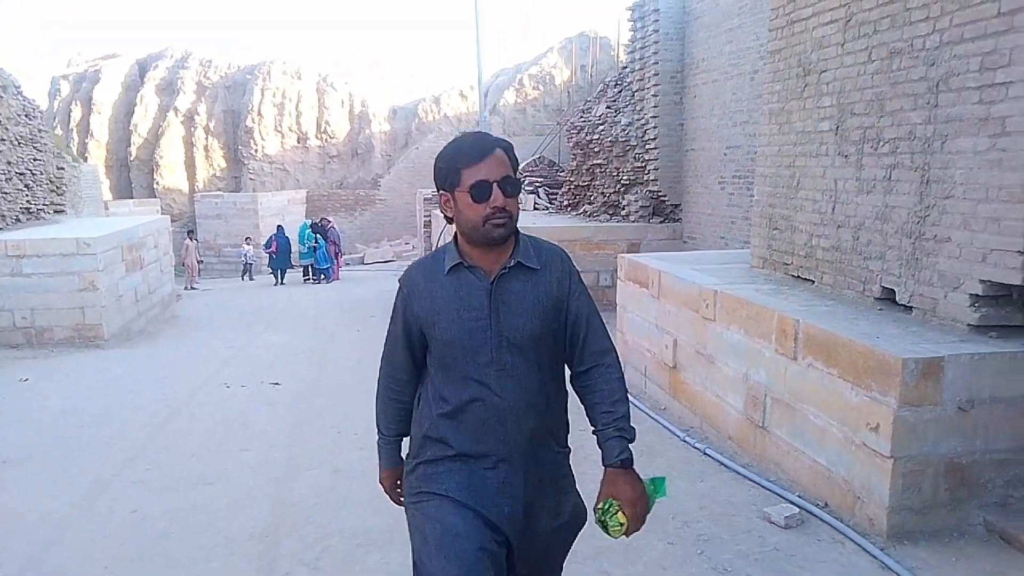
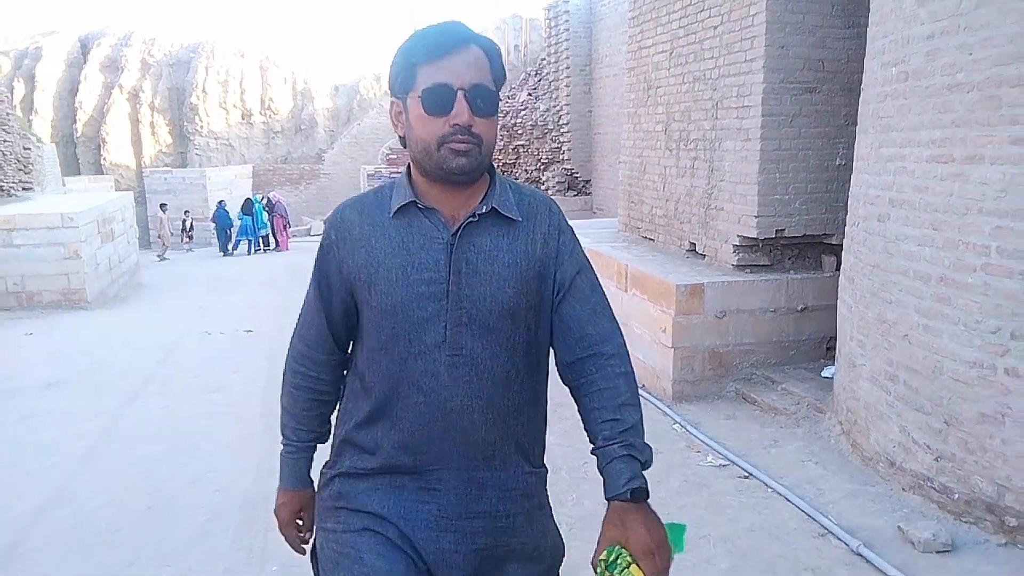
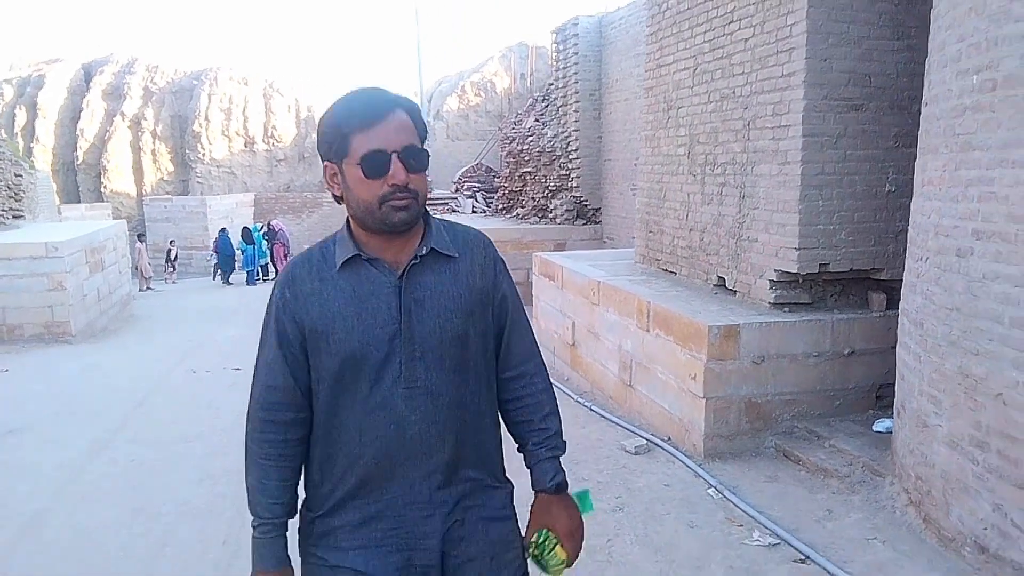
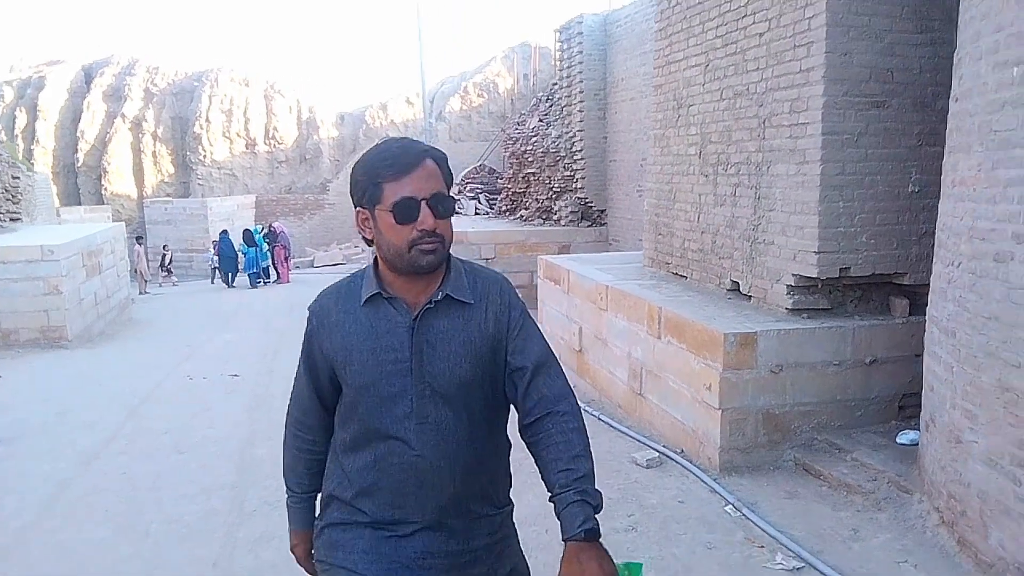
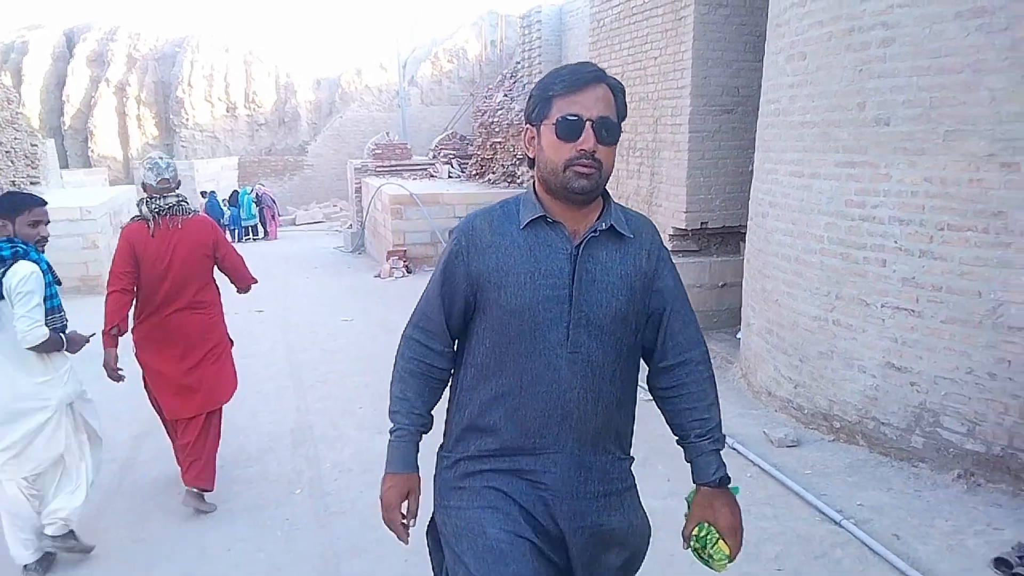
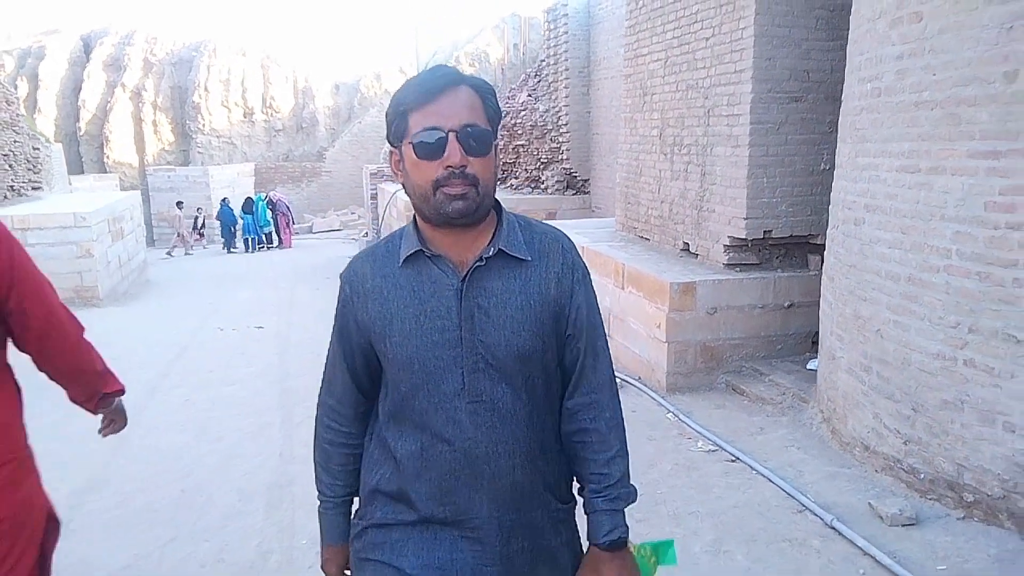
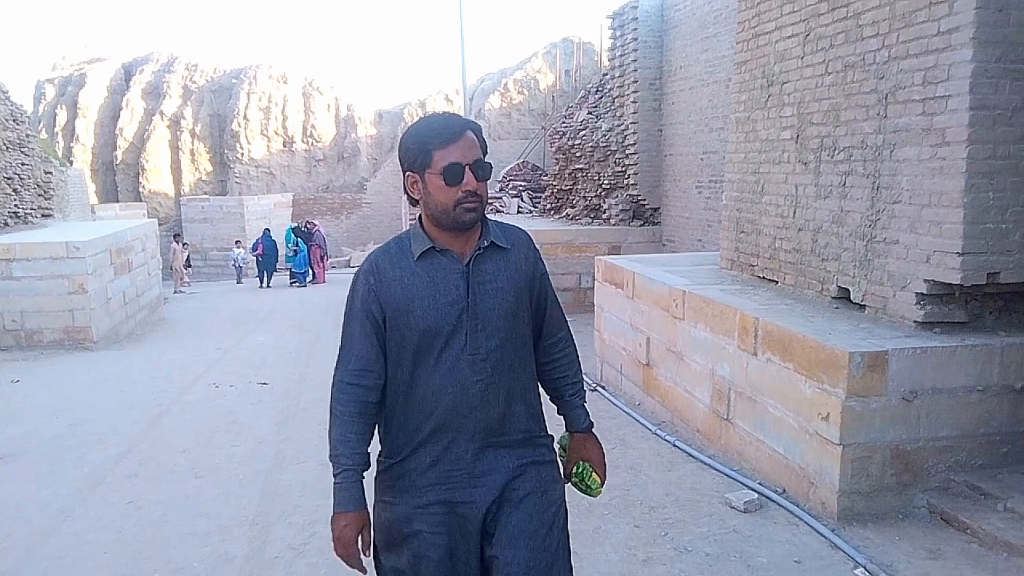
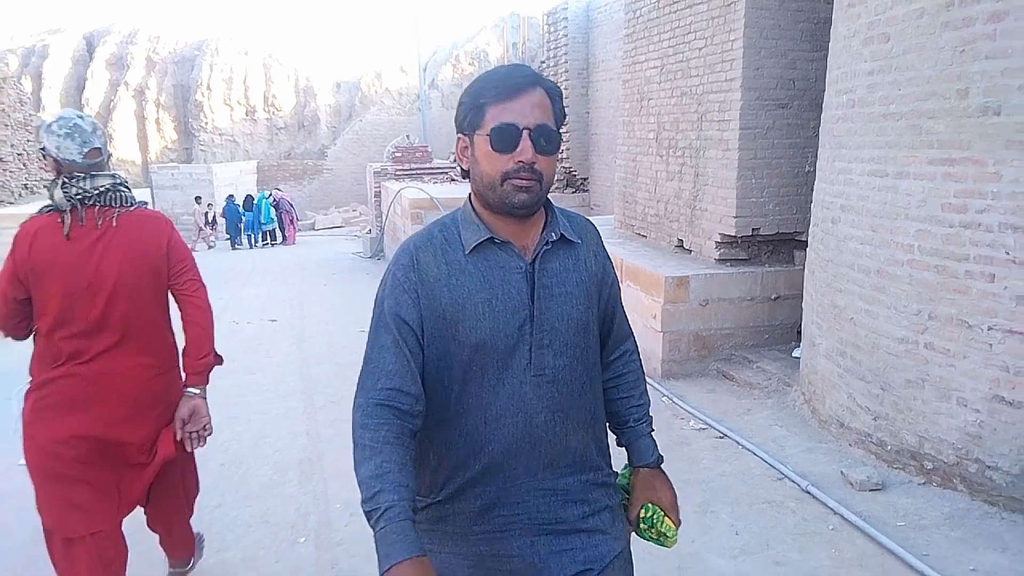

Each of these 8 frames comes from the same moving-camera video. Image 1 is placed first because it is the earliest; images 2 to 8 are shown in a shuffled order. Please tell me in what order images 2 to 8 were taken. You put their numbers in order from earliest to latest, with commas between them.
7, 4, 3, 2, 6, 8, 5
